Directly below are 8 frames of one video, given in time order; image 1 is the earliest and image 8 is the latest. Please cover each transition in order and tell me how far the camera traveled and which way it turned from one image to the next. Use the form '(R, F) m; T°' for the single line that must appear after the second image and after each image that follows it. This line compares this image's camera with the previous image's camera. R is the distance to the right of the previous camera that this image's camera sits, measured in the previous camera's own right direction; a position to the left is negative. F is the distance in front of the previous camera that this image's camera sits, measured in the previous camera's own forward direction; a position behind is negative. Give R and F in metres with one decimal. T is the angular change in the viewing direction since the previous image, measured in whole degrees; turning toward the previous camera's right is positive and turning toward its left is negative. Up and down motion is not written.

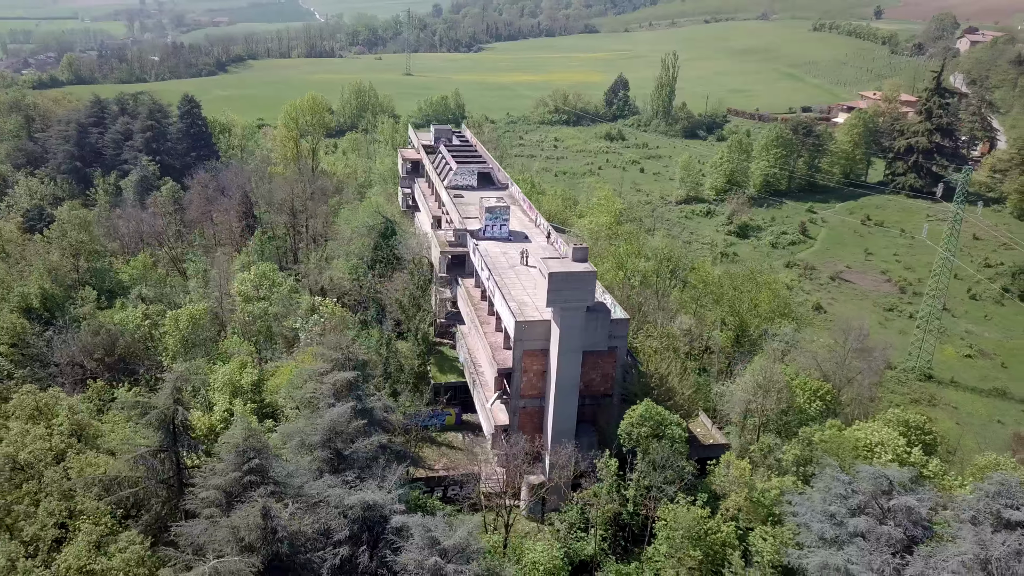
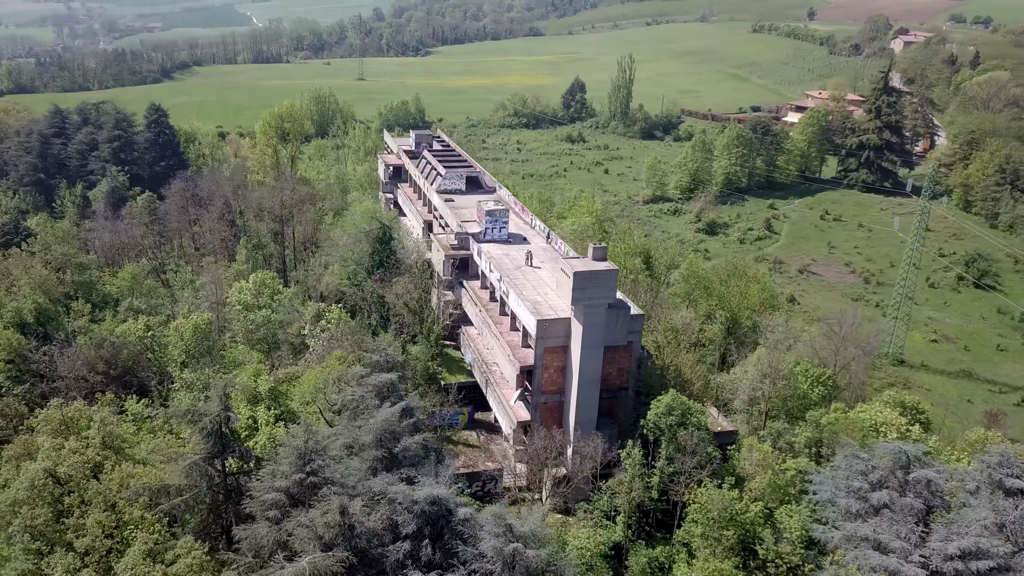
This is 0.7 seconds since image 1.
(-3.3, -1.1) m; +4°
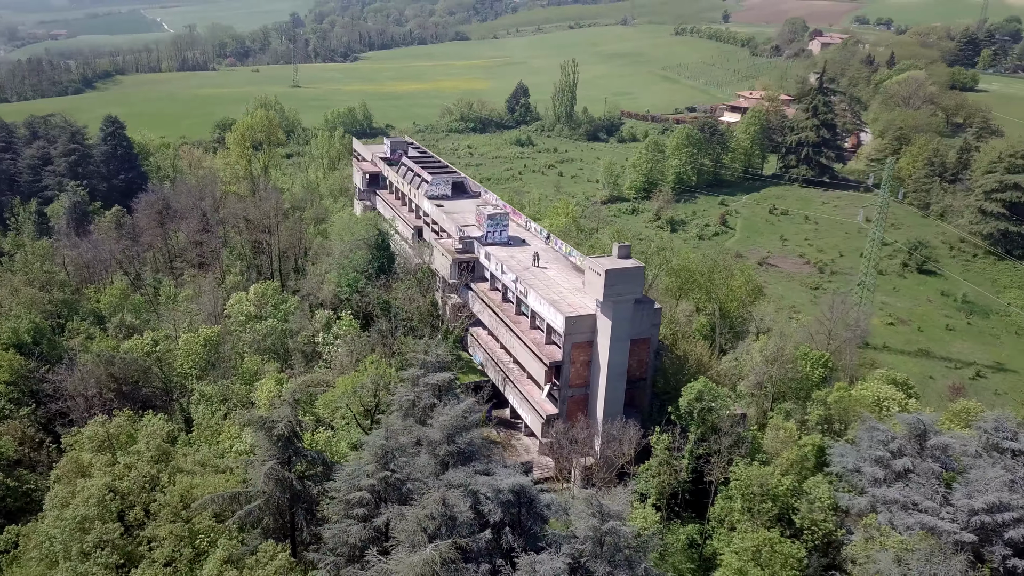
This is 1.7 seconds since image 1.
(-4.7, -1.4) m; +5°
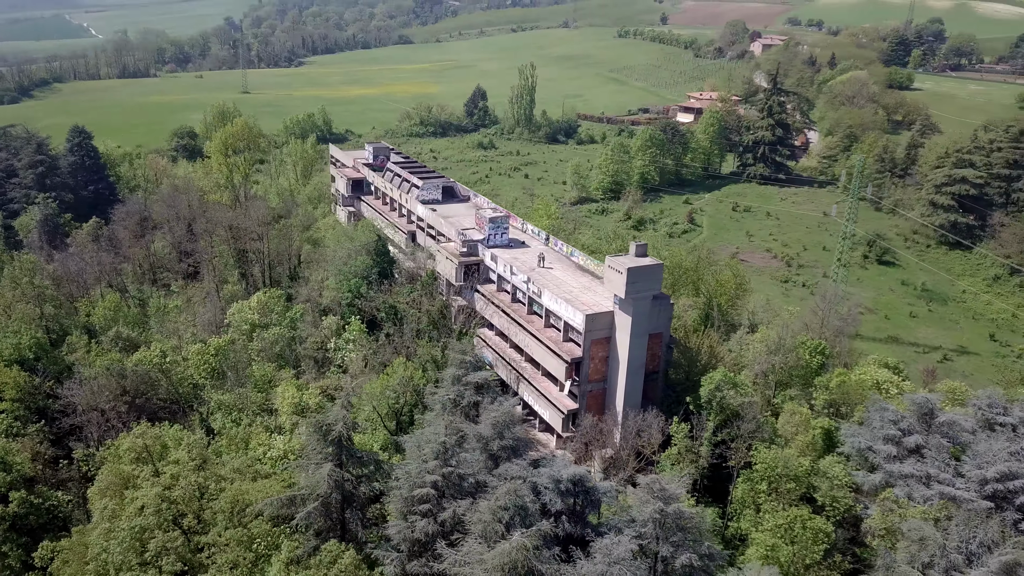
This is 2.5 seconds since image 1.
(-3.7, -1.1) m; +4°
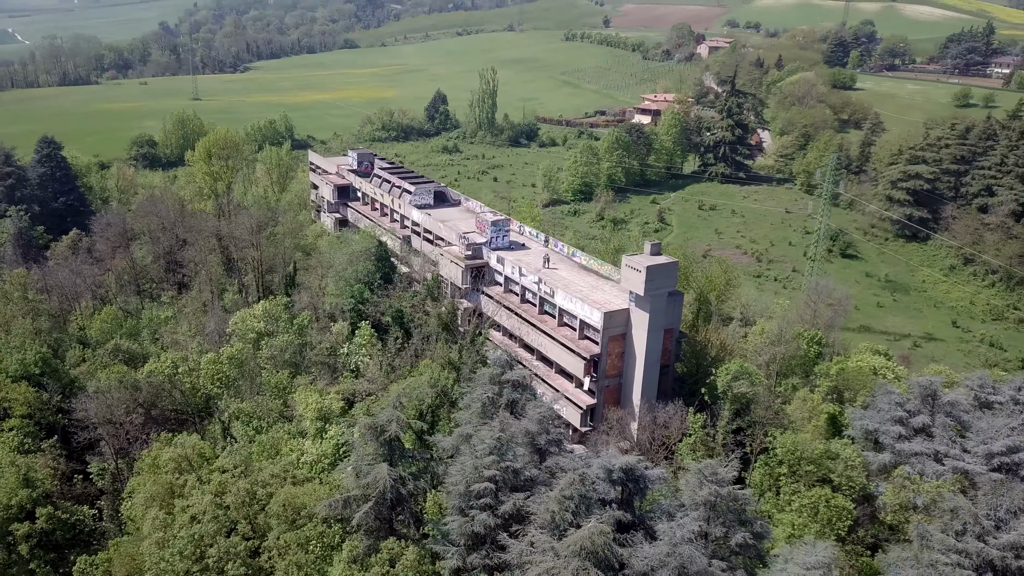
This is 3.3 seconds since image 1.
(-3.7, -1.0) m; +4°
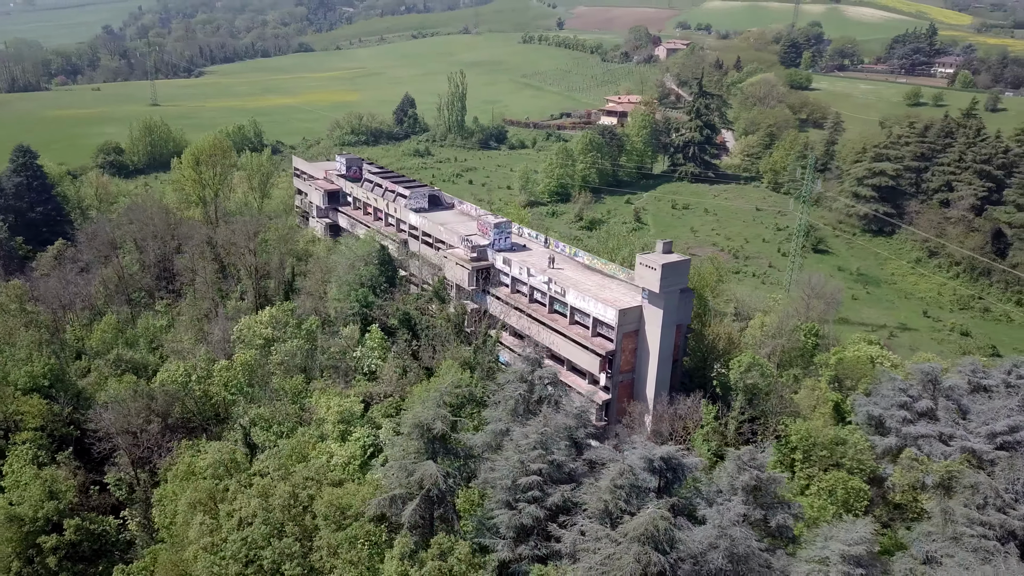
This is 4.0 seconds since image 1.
(-3.2, -0.9) m; +3°
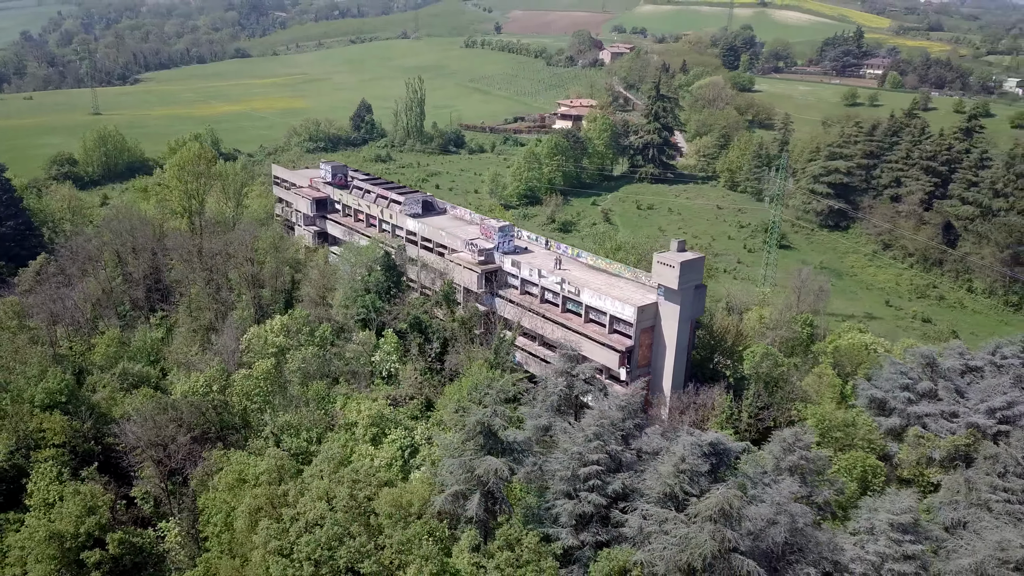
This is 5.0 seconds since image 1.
(-4.5, -1.2) m; +5°
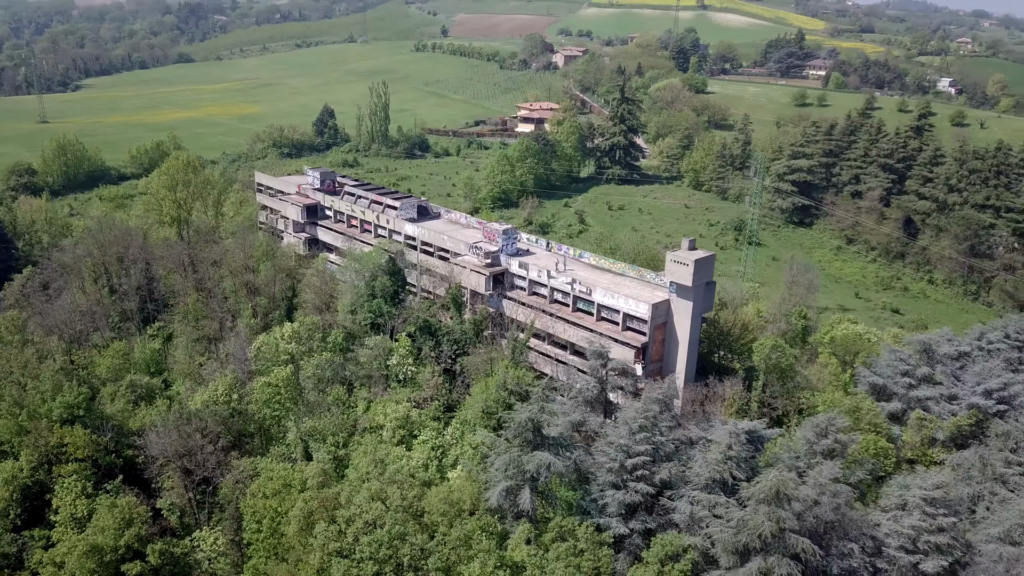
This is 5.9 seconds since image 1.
(-4.0, -0.9) m; +4°
